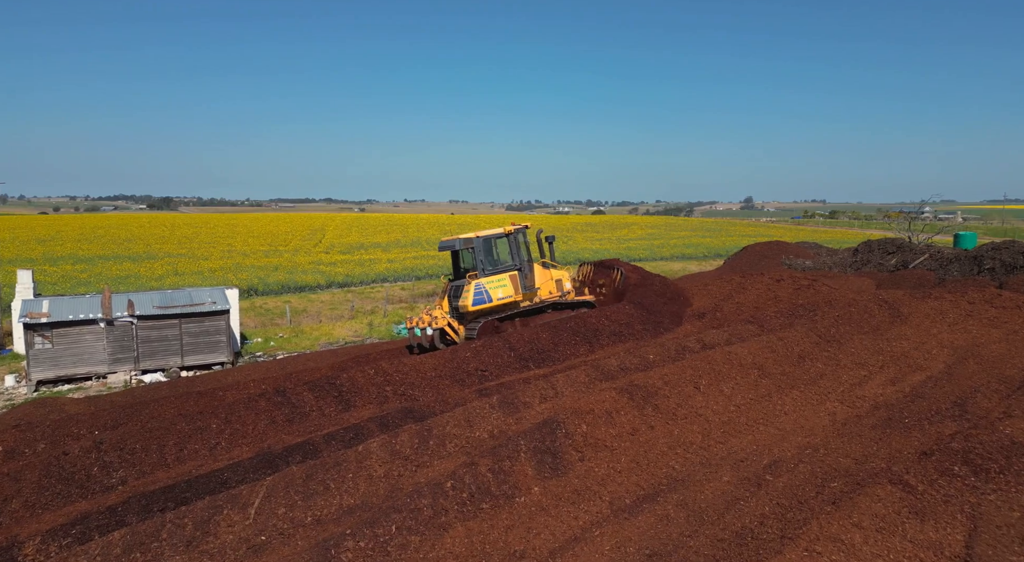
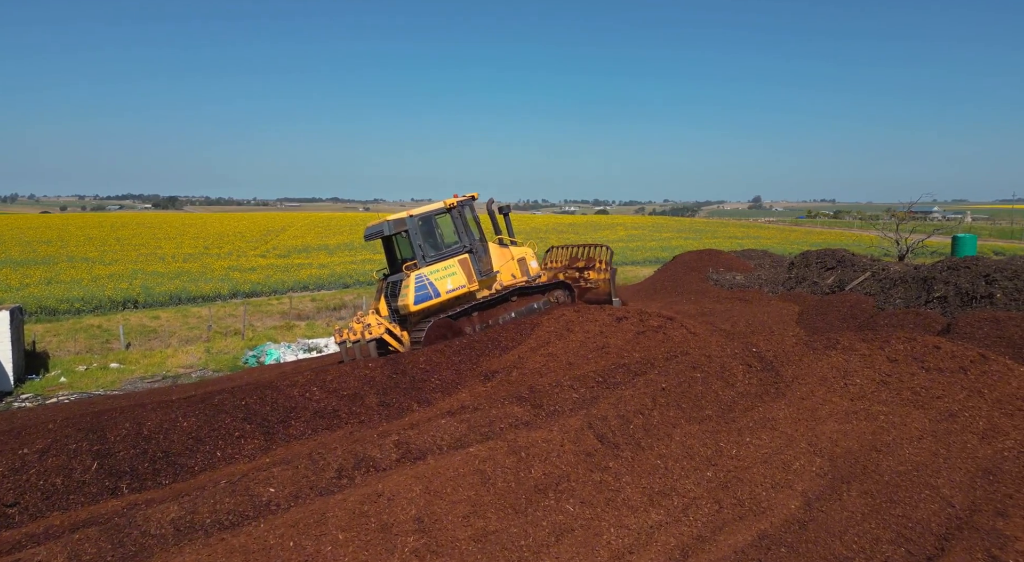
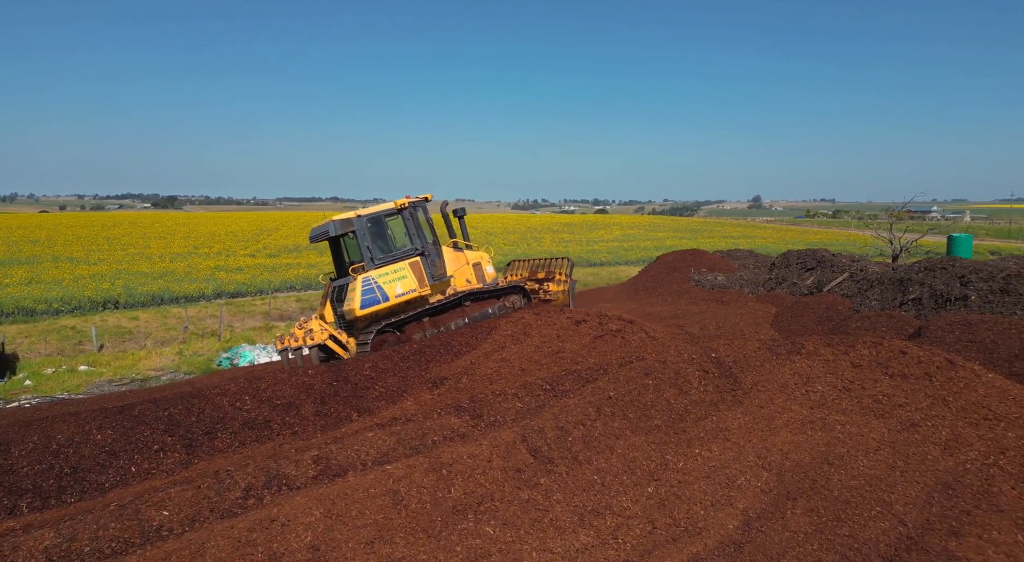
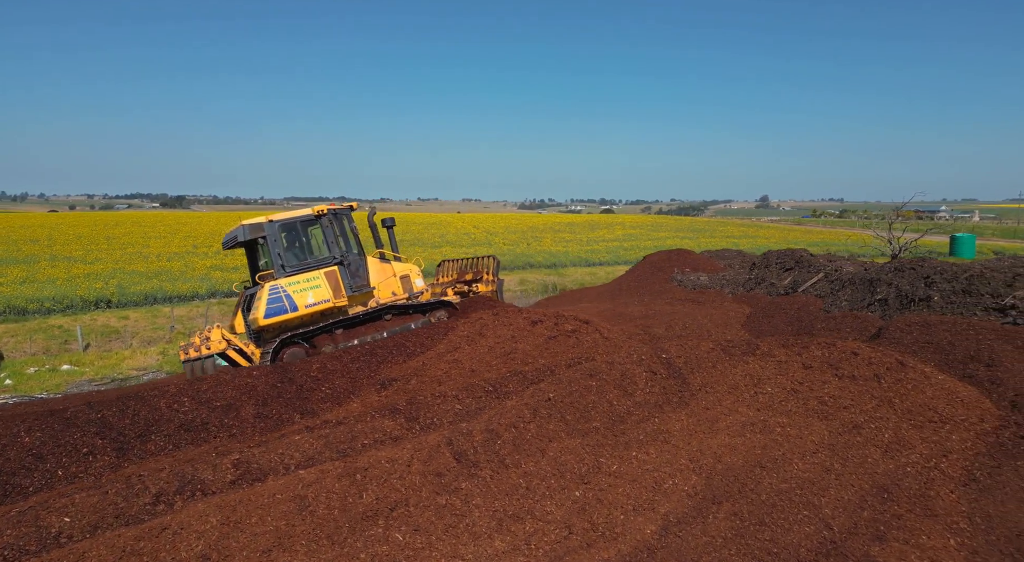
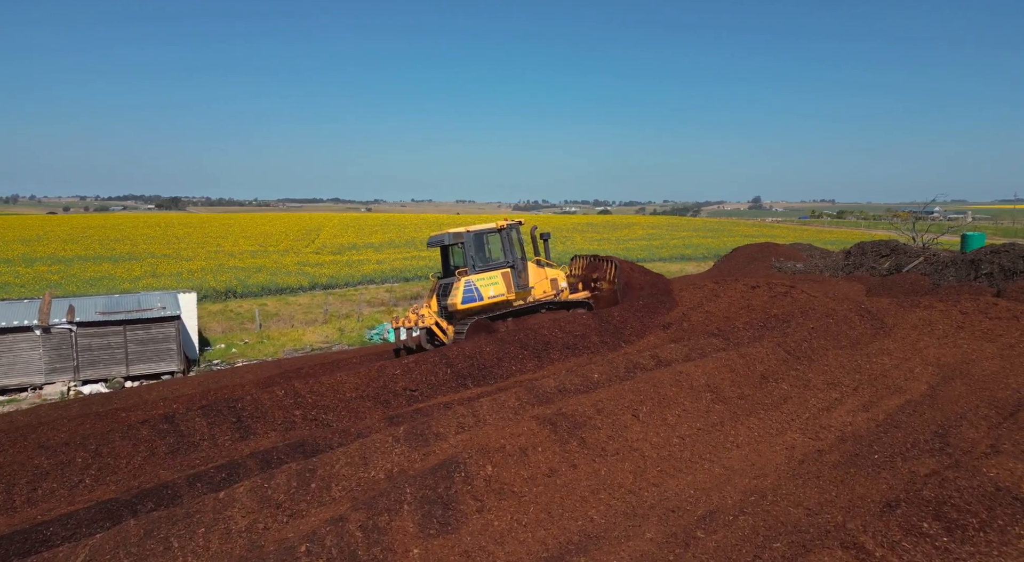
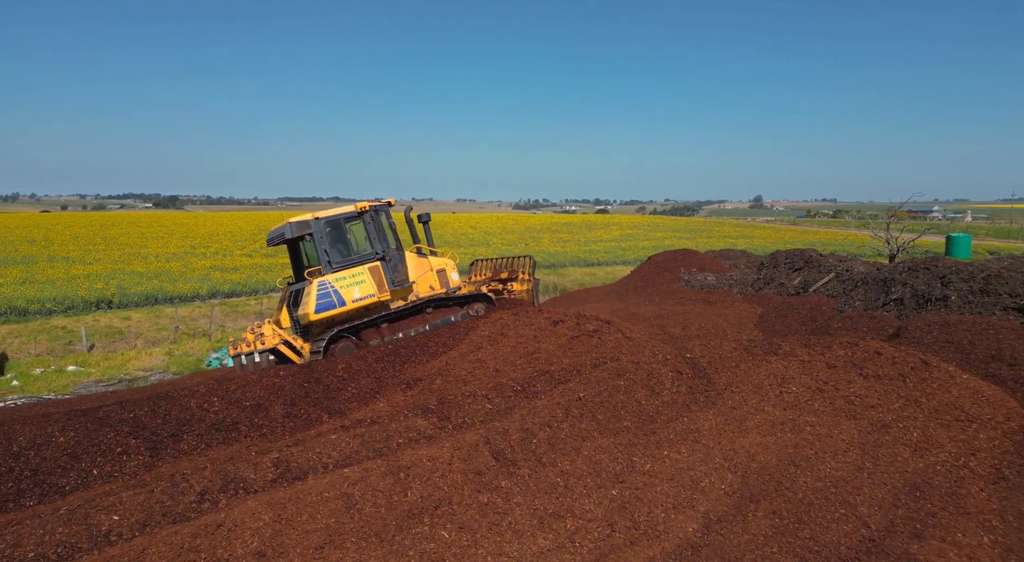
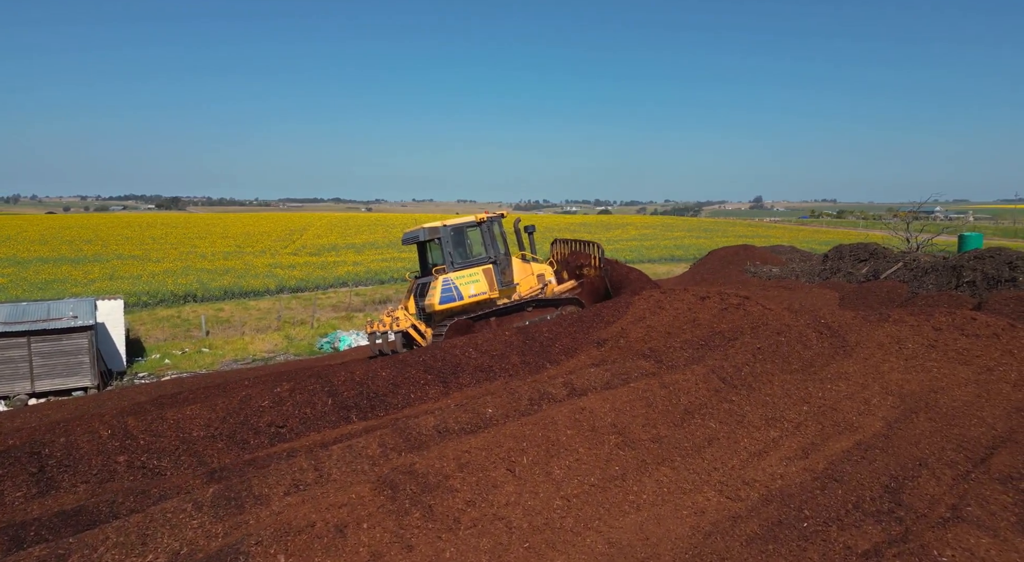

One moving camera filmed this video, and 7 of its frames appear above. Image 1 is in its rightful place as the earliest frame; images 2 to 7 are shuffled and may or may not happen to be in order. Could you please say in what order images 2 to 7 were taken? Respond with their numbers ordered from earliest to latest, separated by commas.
5, 7, 2, 3, 6, 4
